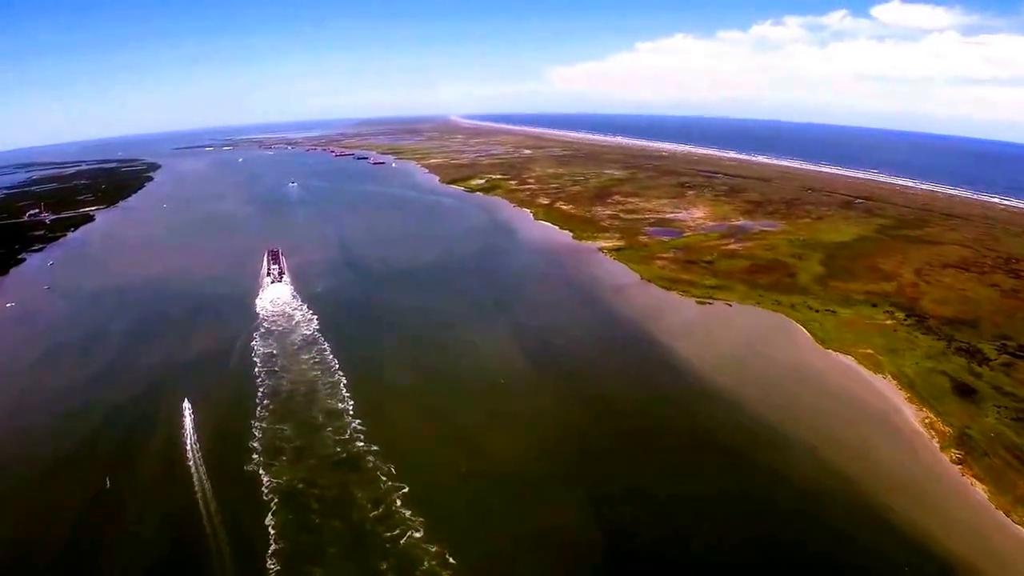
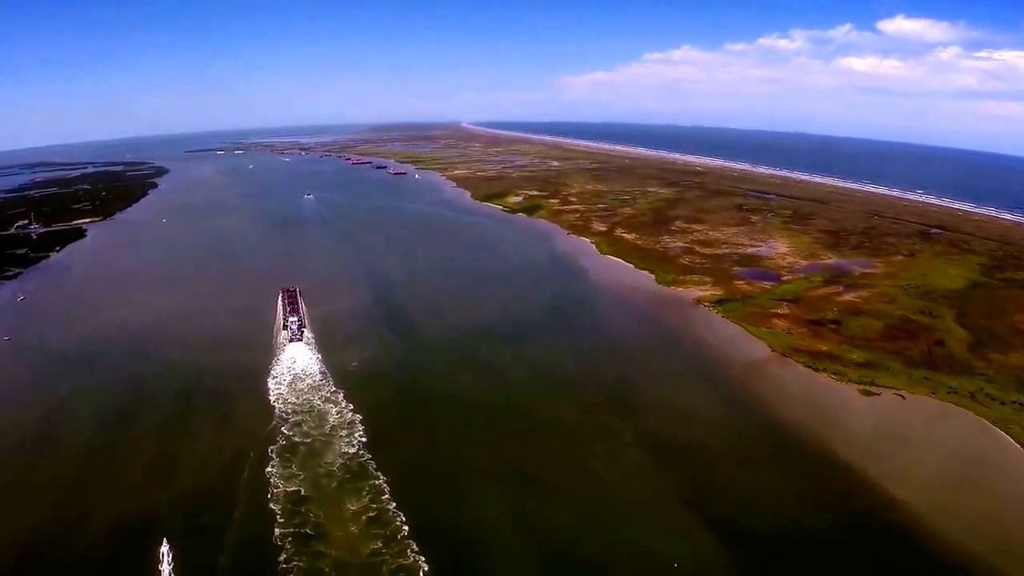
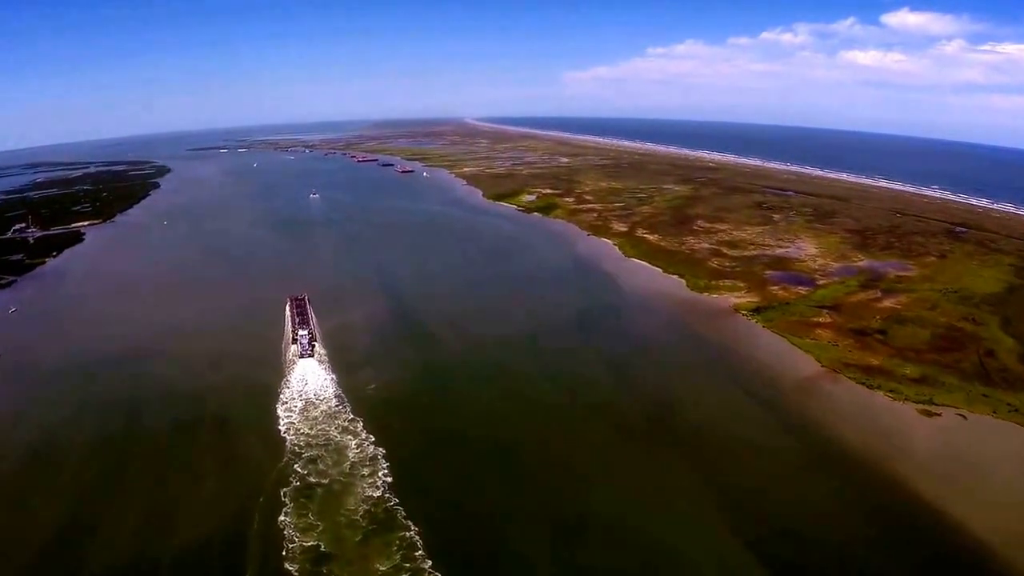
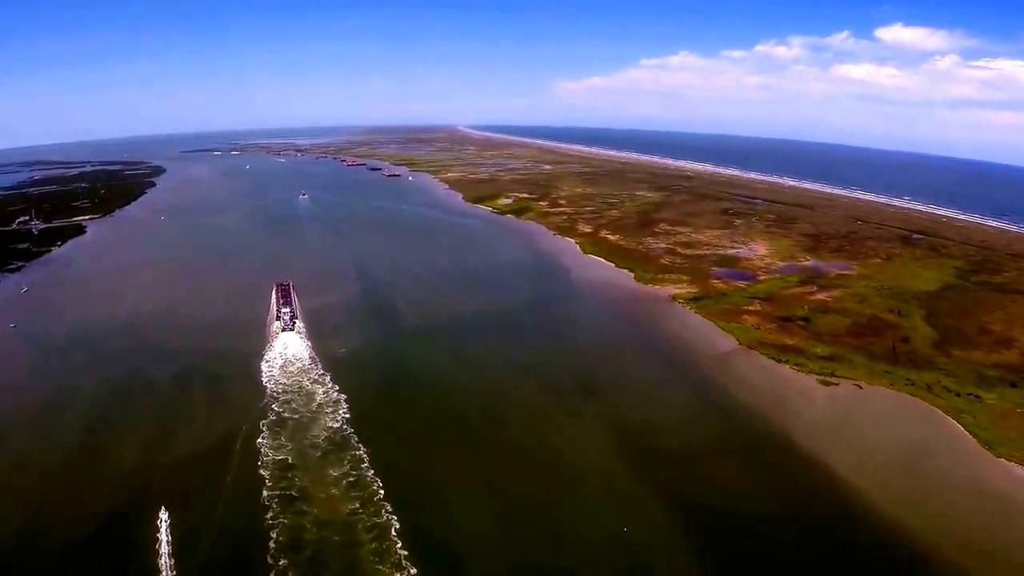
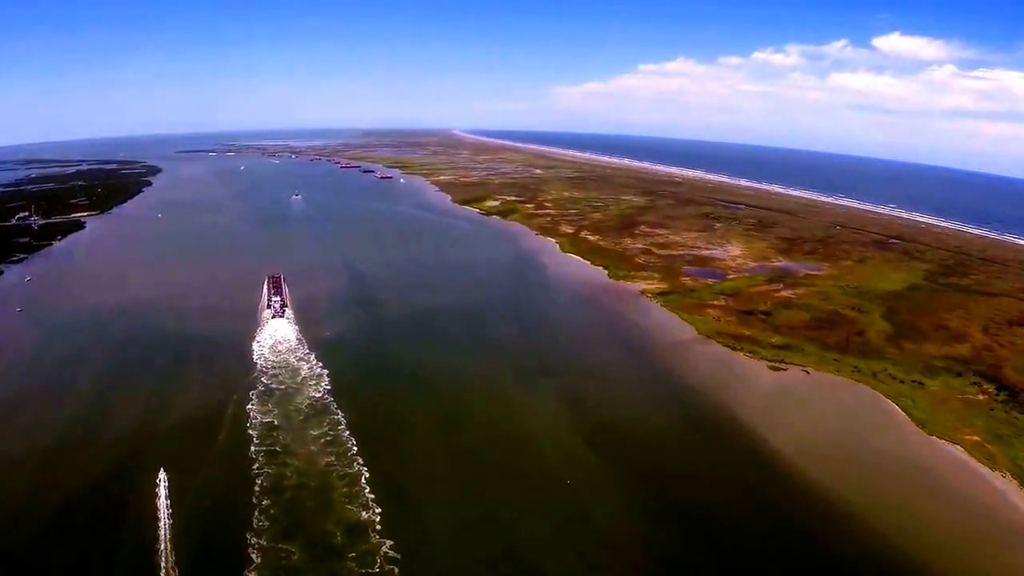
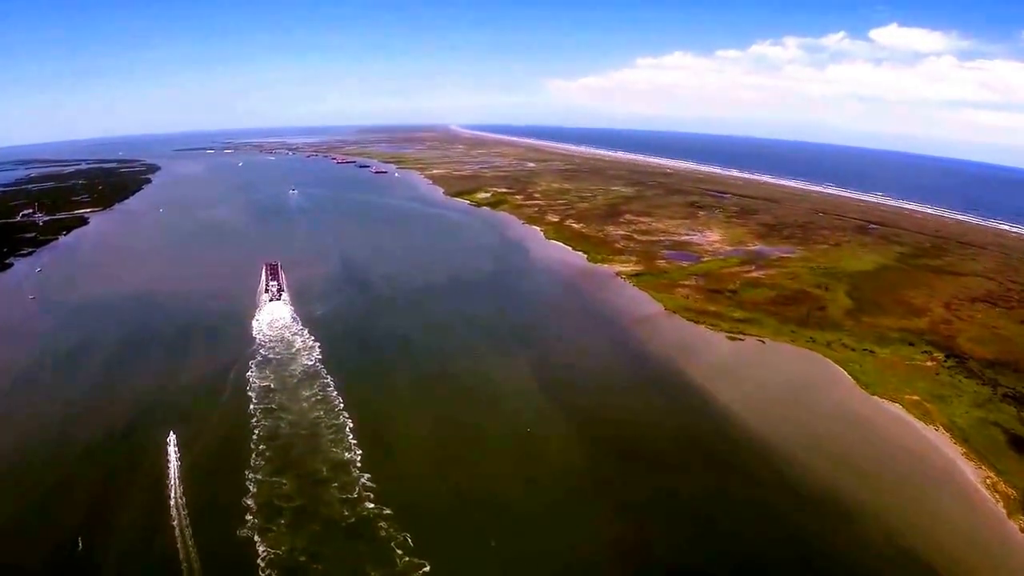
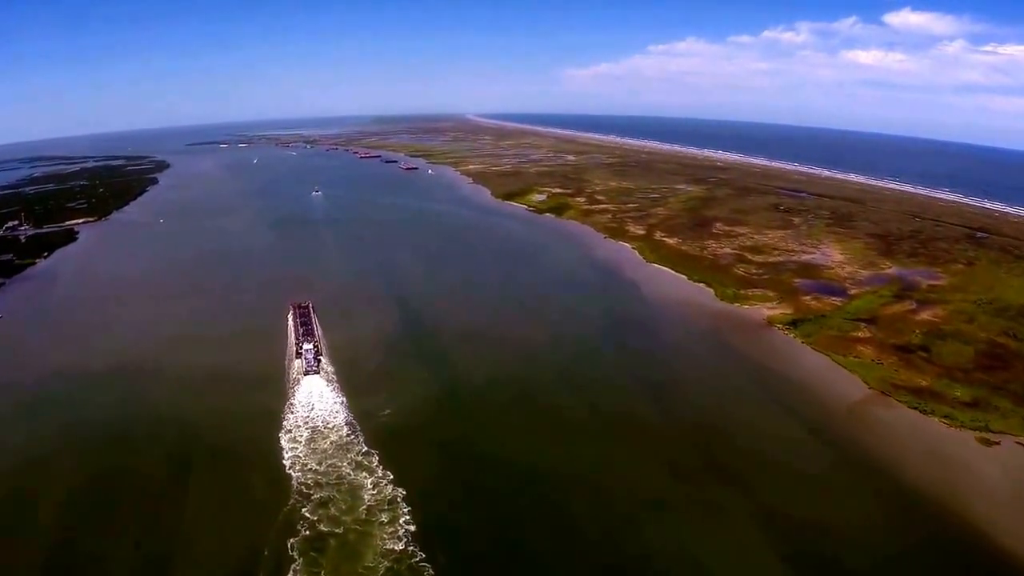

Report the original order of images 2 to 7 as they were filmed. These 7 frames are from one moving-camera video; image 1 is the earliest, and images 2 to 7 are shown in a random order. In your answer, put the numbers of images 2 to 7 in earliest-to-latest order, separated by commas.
6, 5, 4, 2, 3, 7
